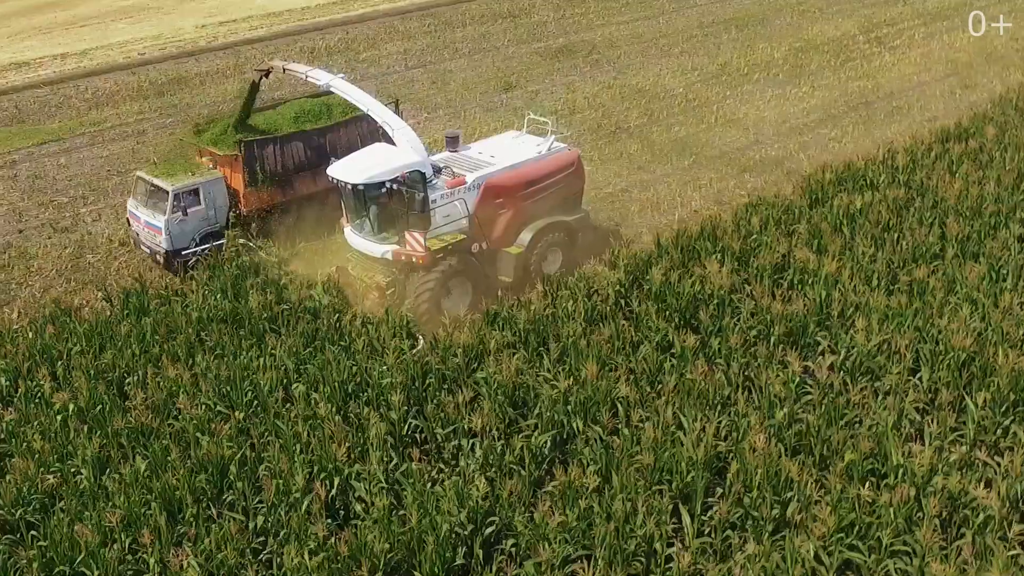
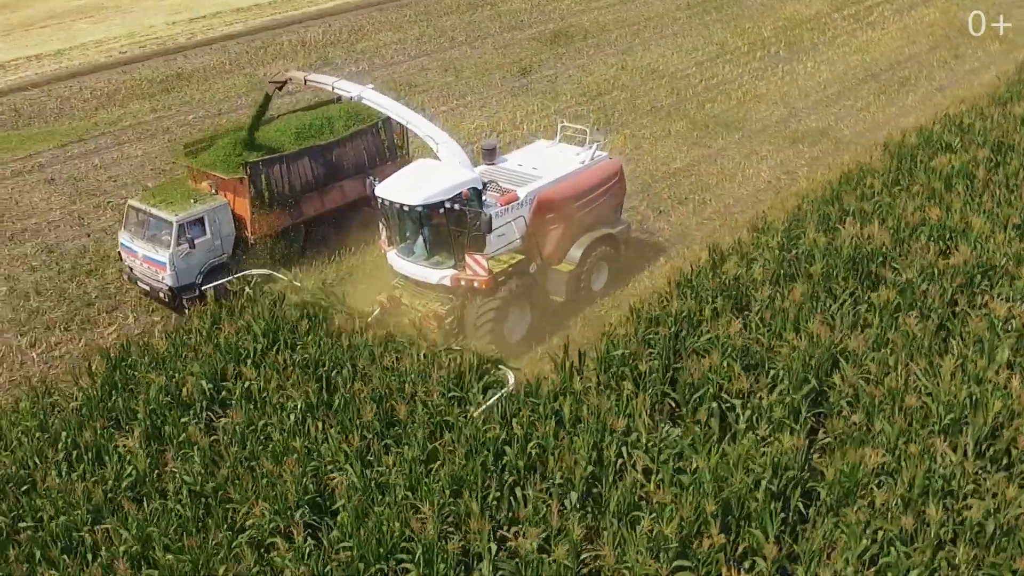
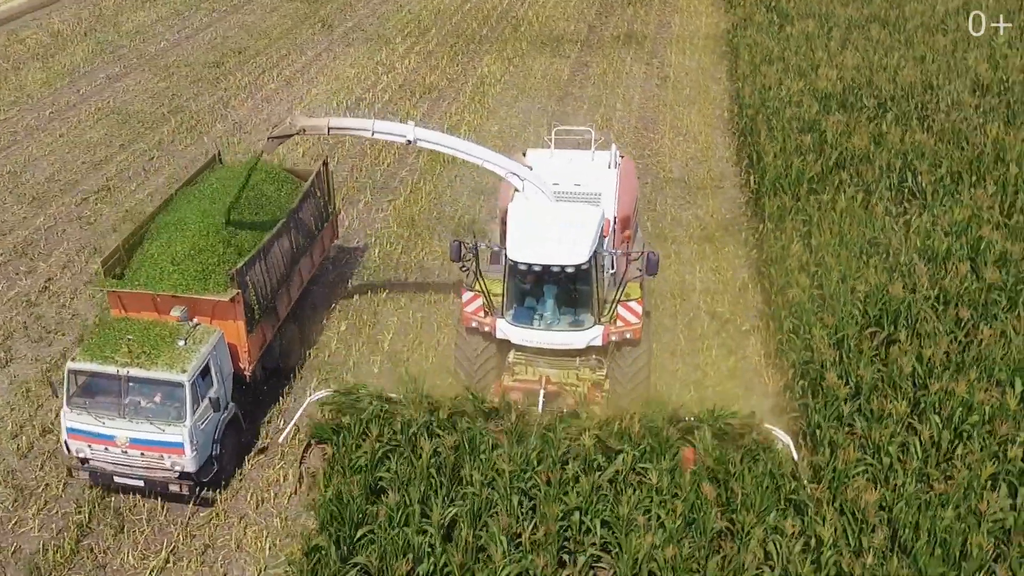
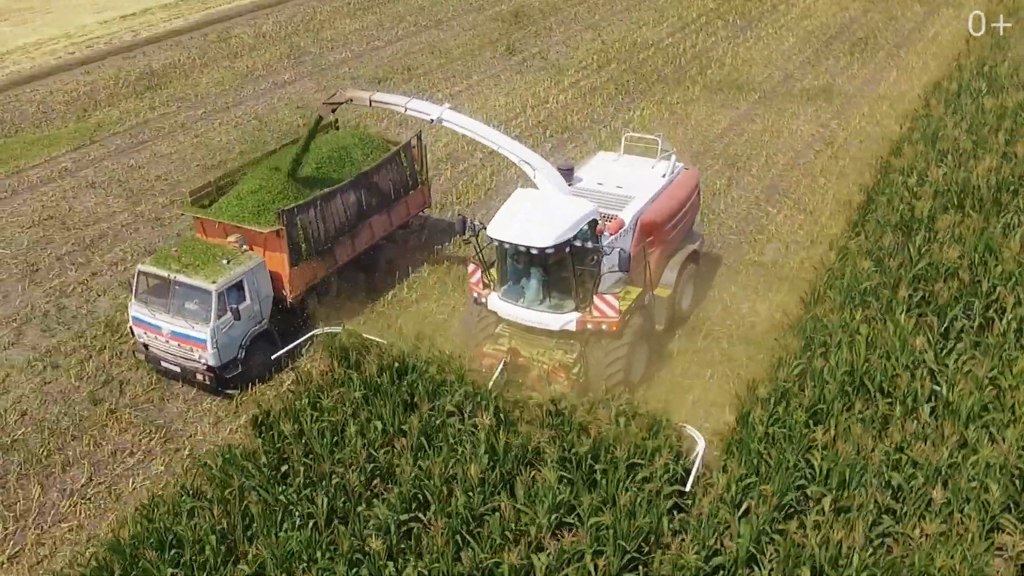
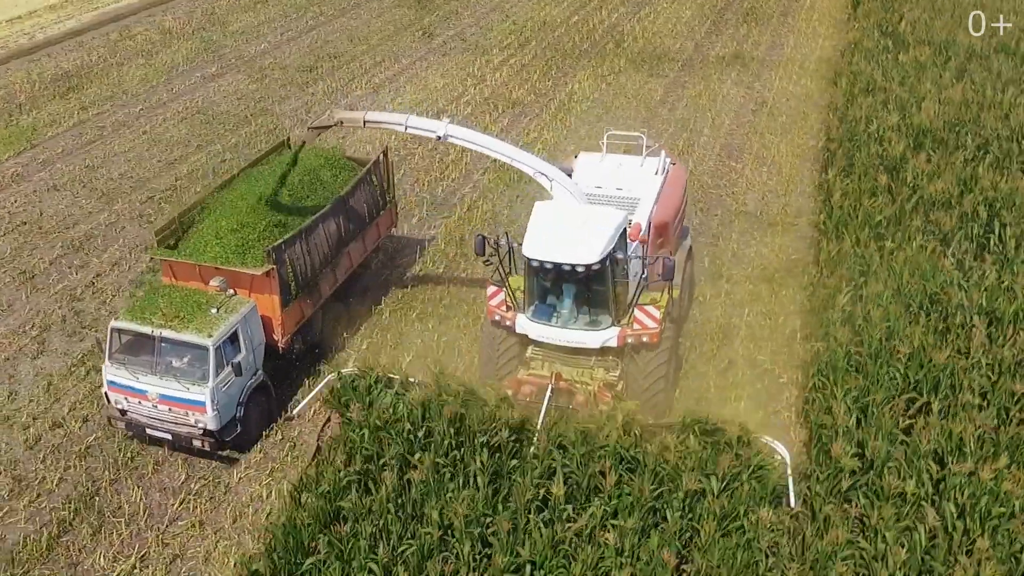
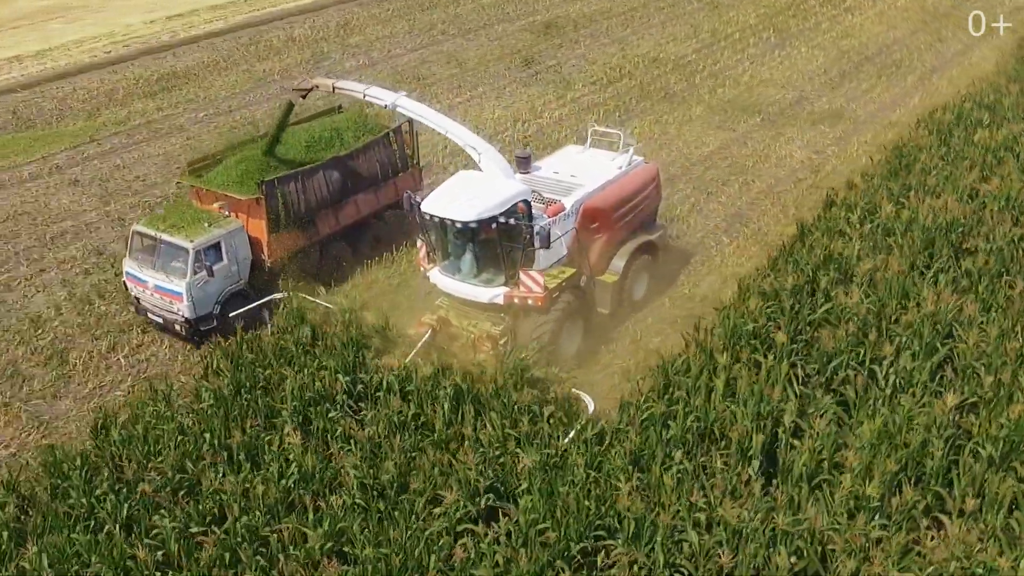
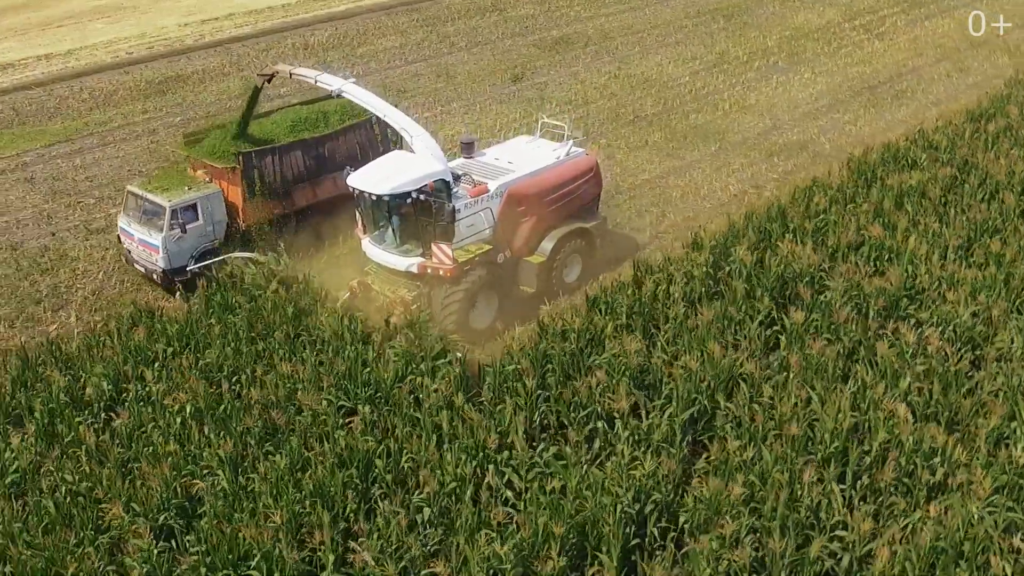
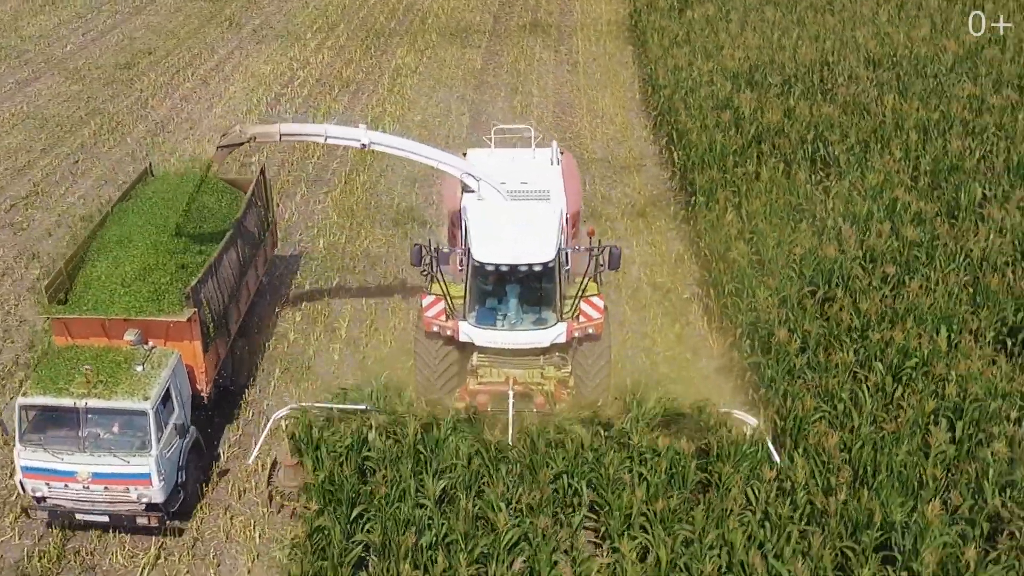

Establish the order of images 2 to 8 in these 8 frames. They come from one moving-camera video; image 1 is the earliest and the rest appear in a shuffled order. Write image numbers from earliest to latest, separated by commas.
7, 2, 6, 4, 5, 3, 8
